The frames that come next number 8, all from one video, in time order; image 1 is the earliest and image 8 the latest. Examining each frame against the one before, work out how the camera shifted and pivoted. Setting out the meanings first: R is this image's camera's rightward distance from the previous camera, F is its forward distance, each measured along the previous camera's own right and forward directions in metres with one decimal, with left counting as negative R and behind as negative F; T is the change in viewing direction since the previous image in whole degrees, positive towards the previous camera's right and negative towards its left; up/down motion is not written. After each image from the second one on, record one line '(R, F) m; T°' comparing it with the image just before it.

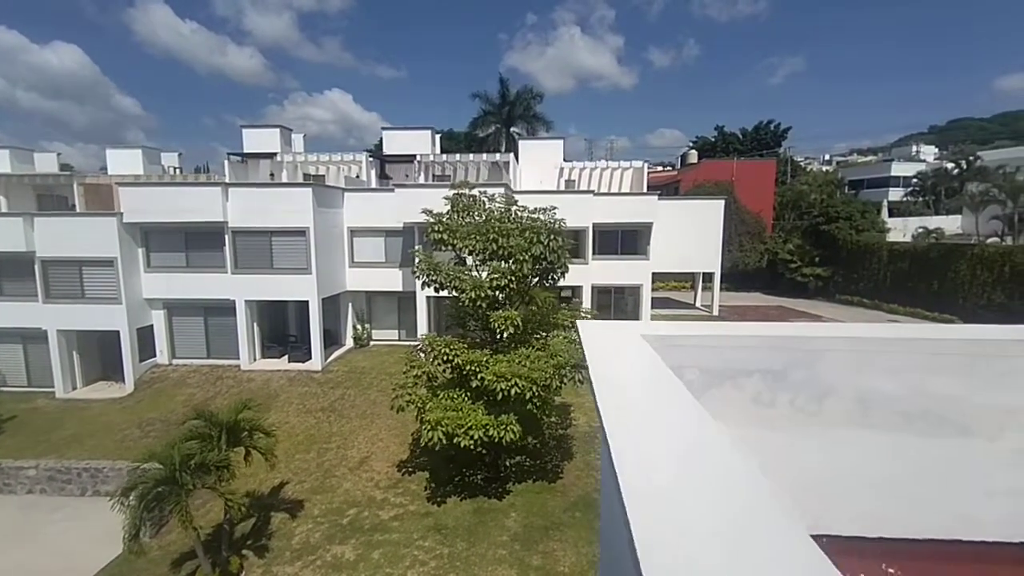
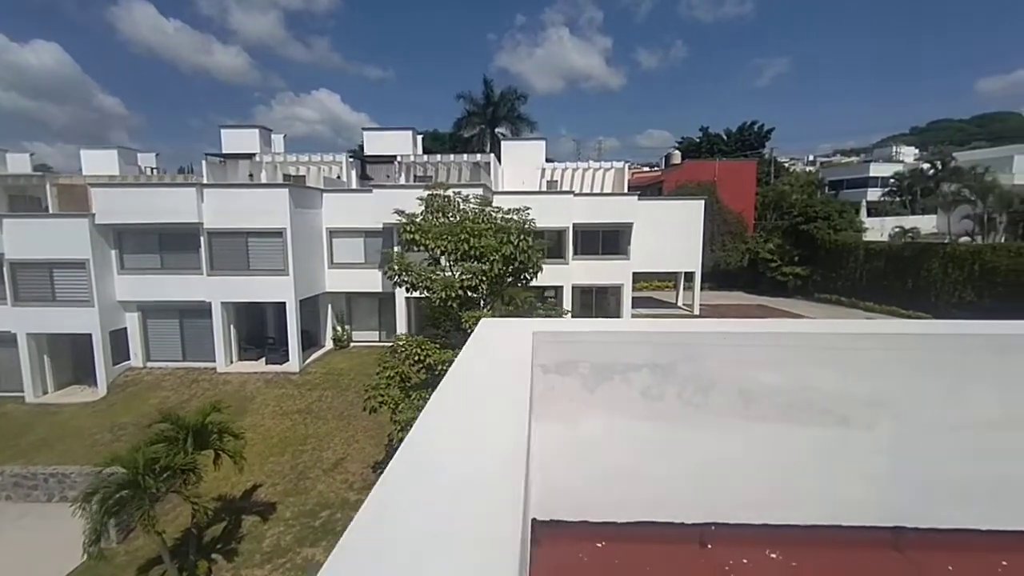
(+0.4, 0.0) m; +1°
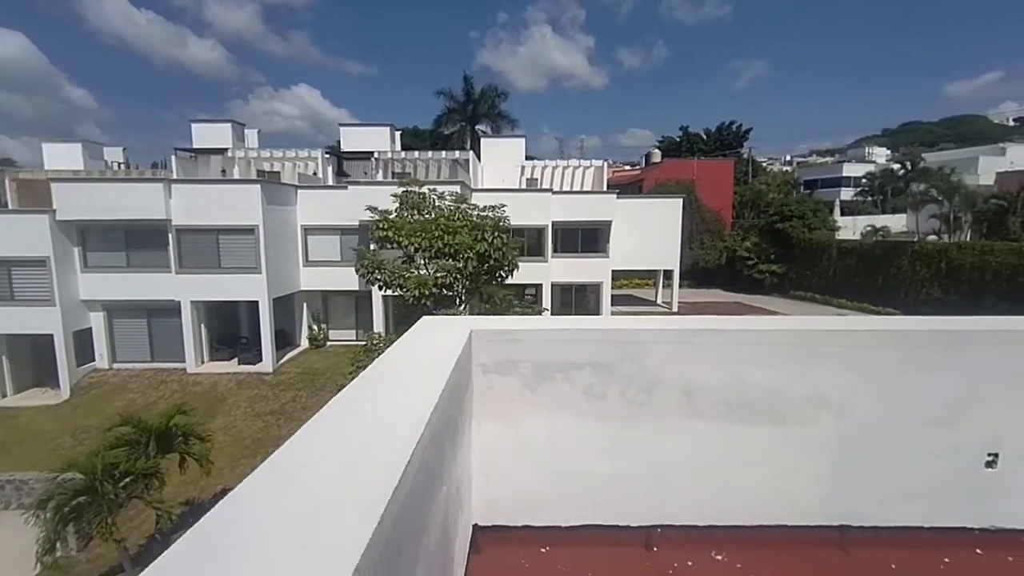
(+0.2, +0.1) m; +2°
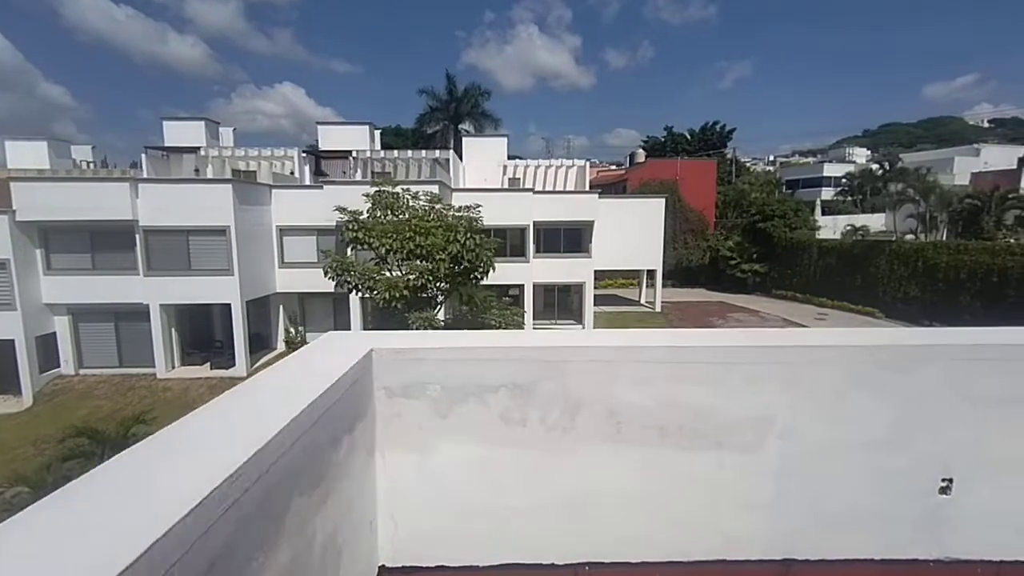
(+0.3, +0.2) m; +1°
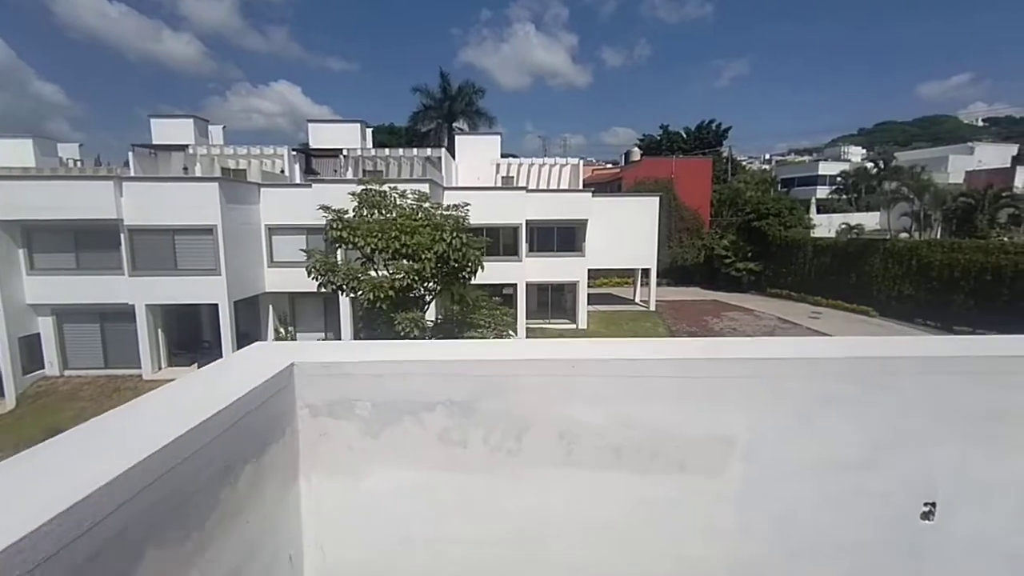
(+0.2, +0.2) m; 0°
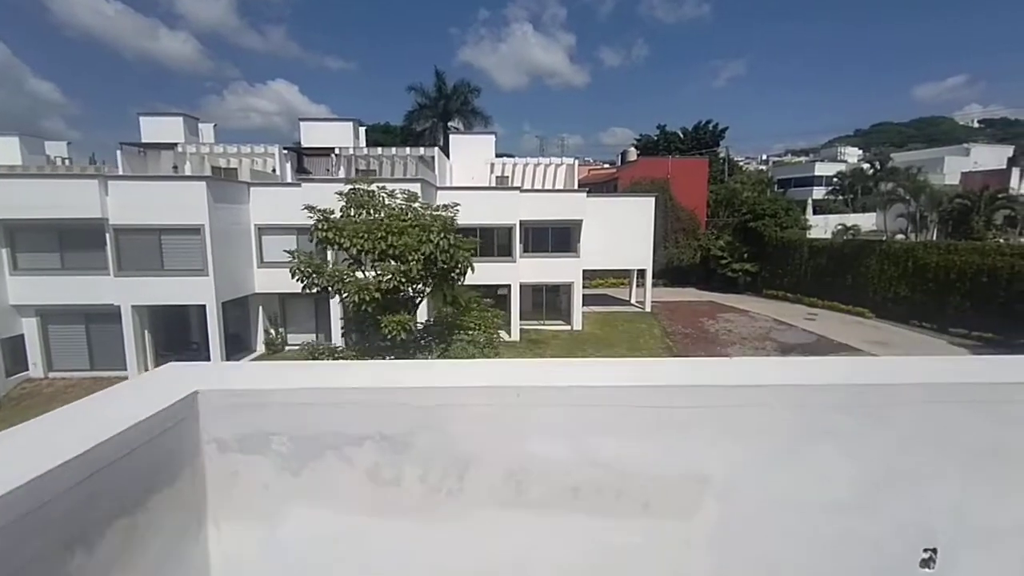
(+0.2, +0.2) m; 0°
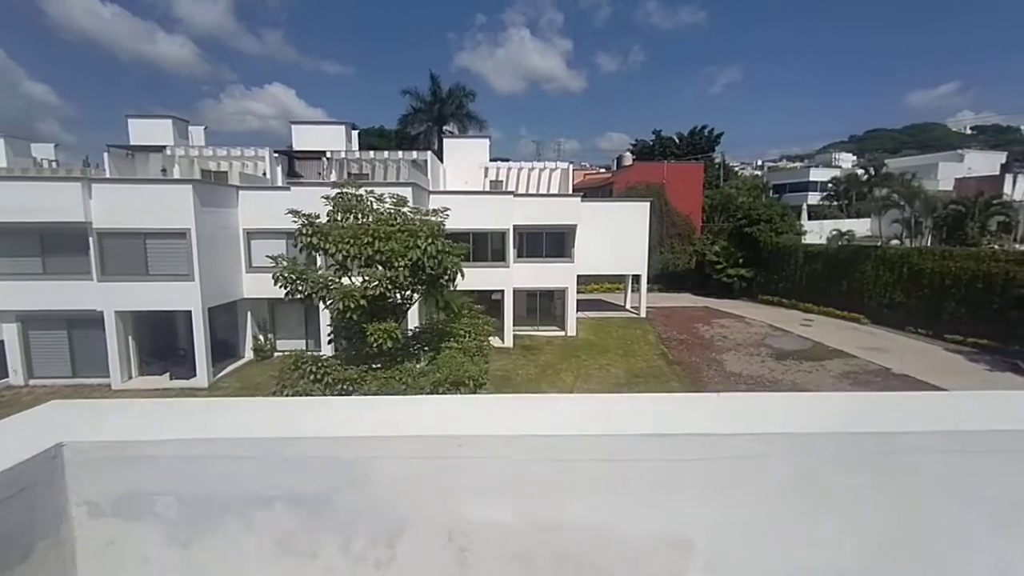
(+0.1, +0.2) m; 0°
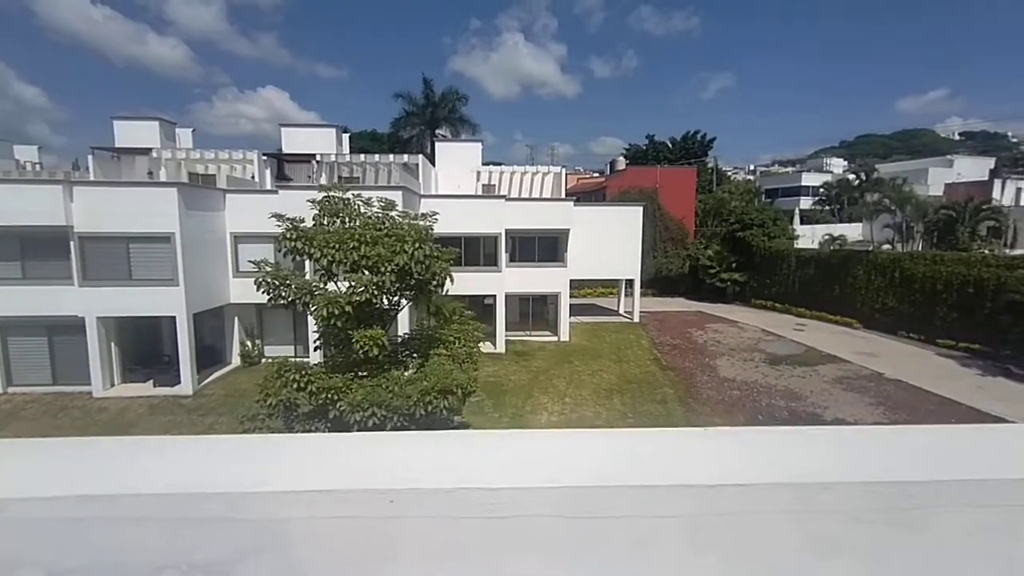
(+0.1, +0.2) m; +1°
